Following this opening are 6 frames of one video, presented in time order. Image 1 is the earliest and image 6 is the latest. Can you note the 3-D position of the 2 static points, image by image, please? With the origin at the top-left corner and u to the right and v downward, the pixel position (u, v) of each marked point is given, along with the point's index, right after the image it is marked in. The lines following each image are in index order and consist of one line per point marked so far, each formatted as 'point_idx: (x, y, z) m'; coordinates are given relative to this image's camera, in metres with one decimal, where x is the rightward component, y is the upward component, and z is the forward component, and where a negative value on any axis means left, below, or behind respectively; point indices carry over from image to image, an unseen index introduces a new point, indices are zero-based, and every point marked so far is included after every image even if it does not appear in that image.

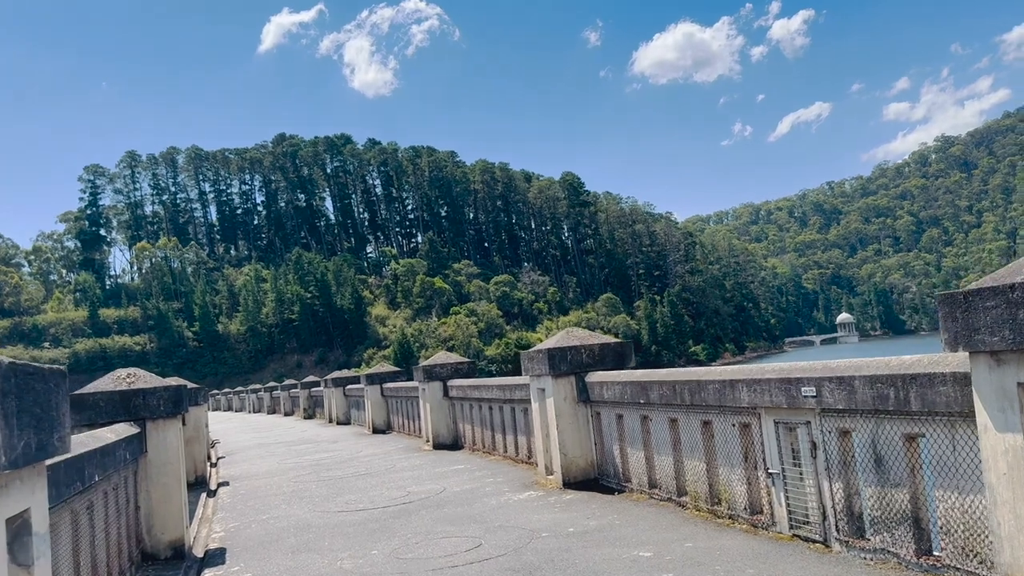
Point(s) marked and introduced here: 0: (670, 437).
0: (+1.3, -1.2, +6.6) m
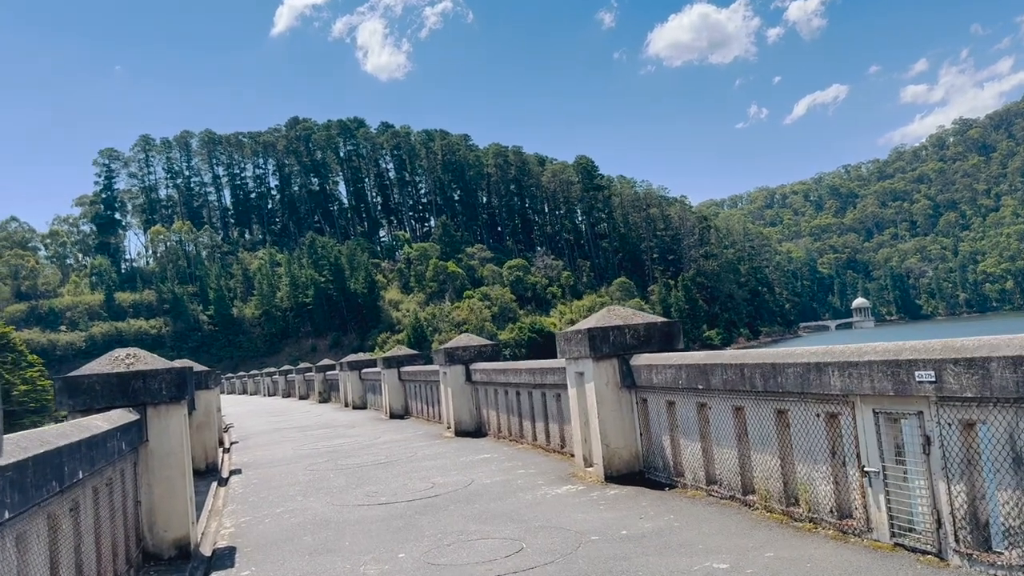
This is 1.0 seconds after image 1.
0: (+1.6, -1.0, +5.8) m
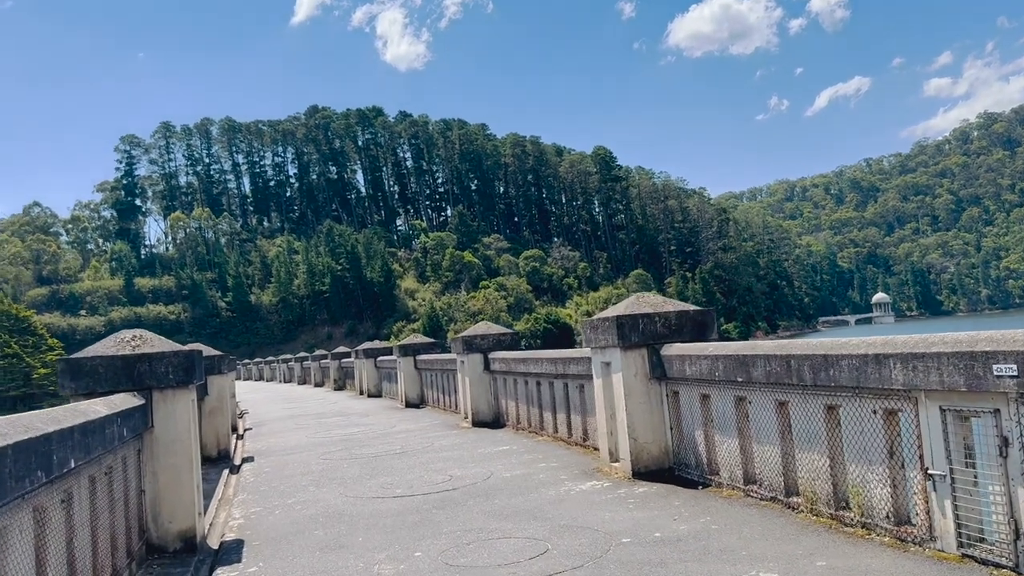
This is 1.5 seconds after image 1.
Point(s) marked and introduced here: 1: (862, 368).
0: (+1.7, -0.9, +5.4) m
1: (+1.9, -0.4, +4.5) m
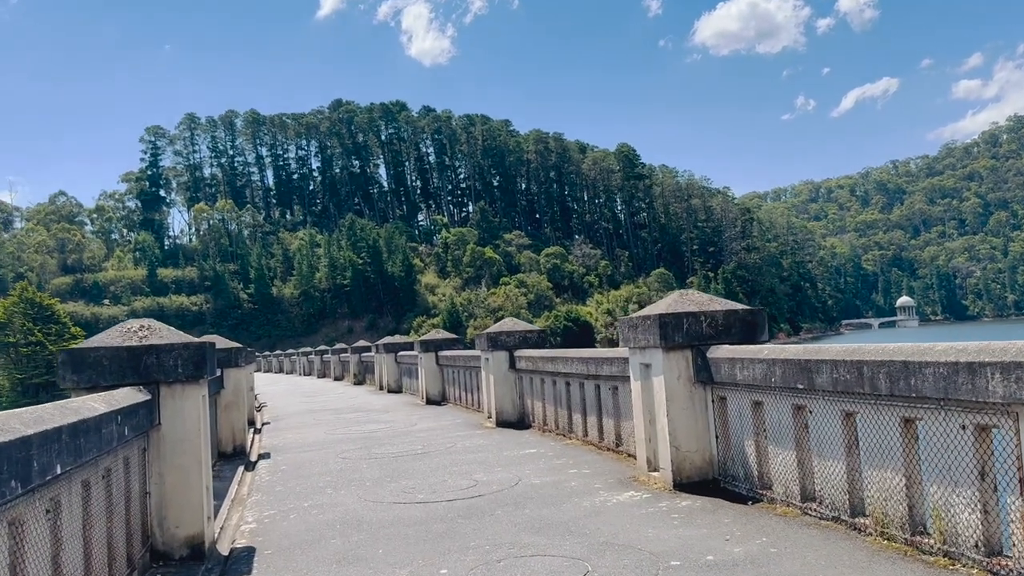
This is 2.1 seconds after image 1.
0: (+1.9, -0.9, +4.9) m
1: (+2.1, -0.4, +4.0) m
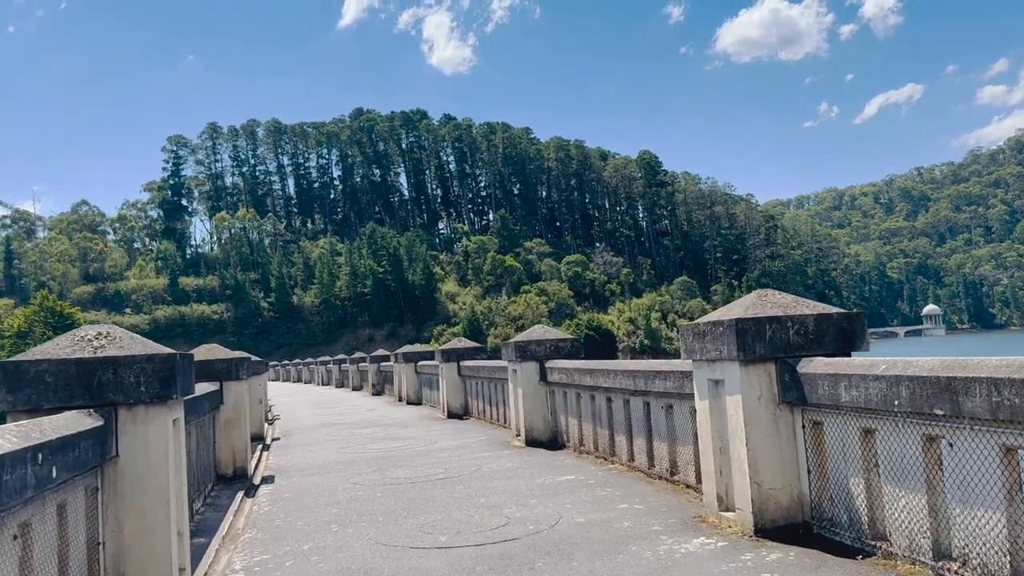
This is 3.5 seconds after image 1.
0: (+2.2, -0.8, +3.7) m
1: (+2.3, -0.4, +2.7) m
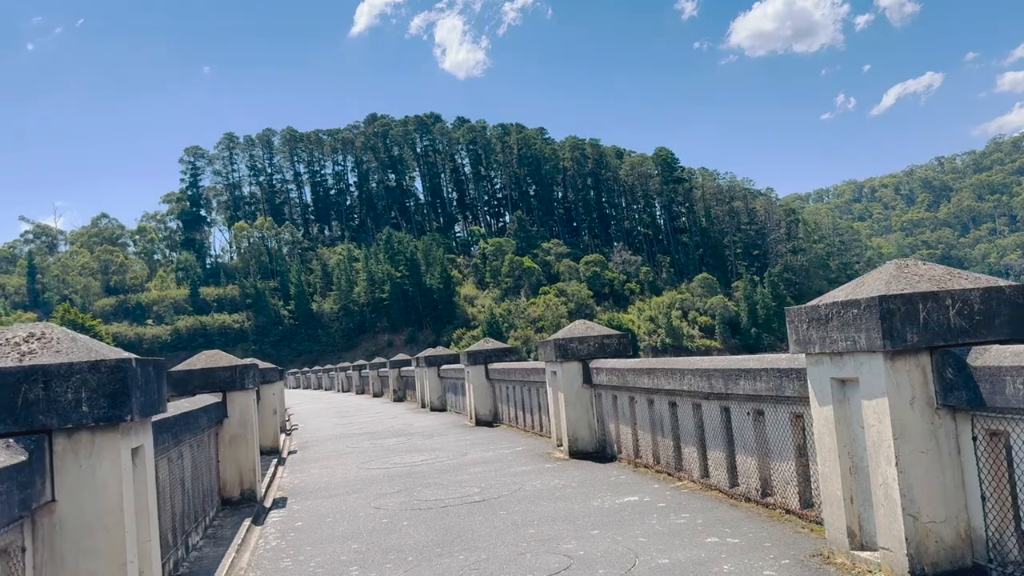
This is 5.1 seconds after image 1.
0: (+2.5, -0.7, +2.4) m
1: (+2.5, -0.2, +1.4) m
